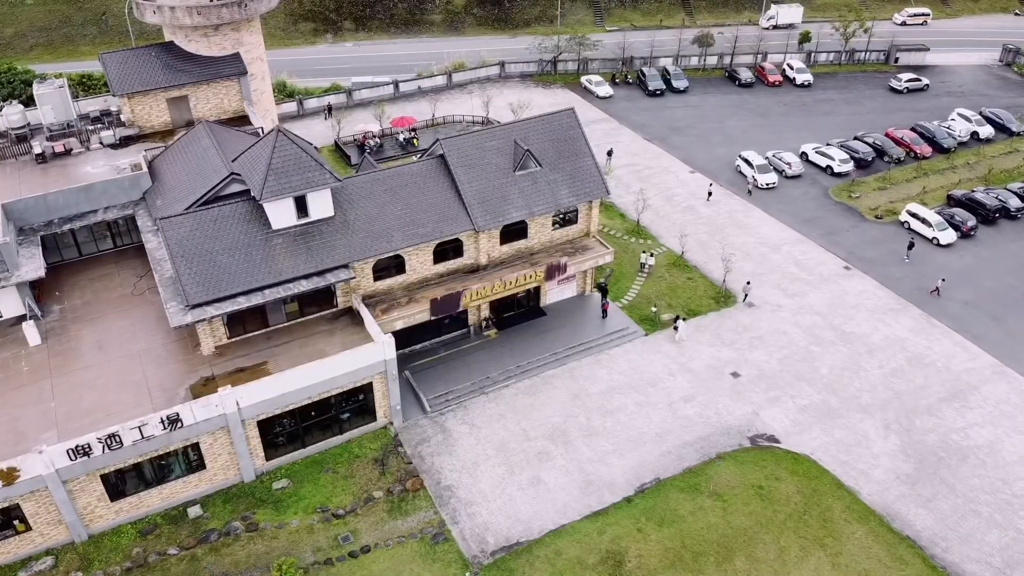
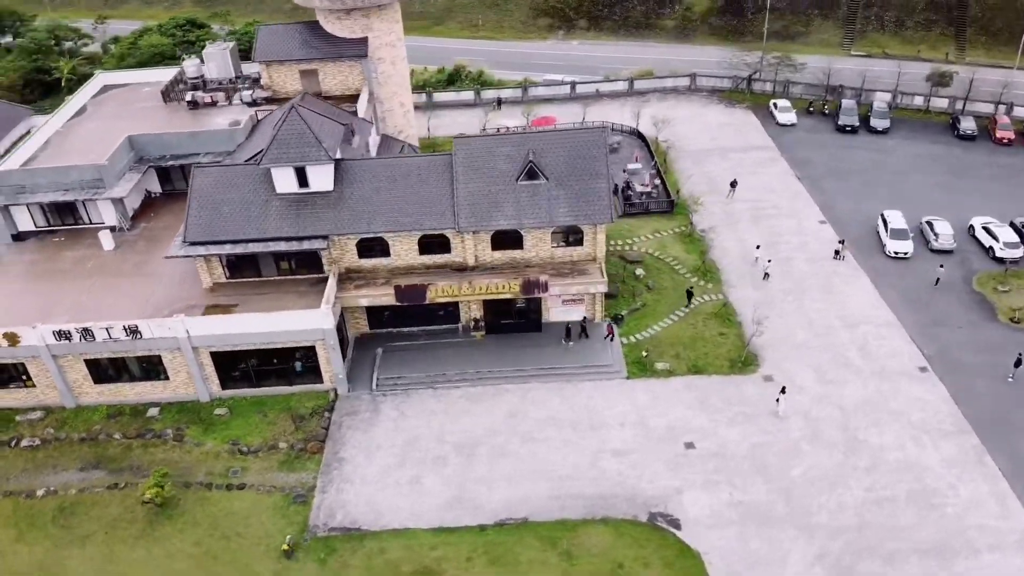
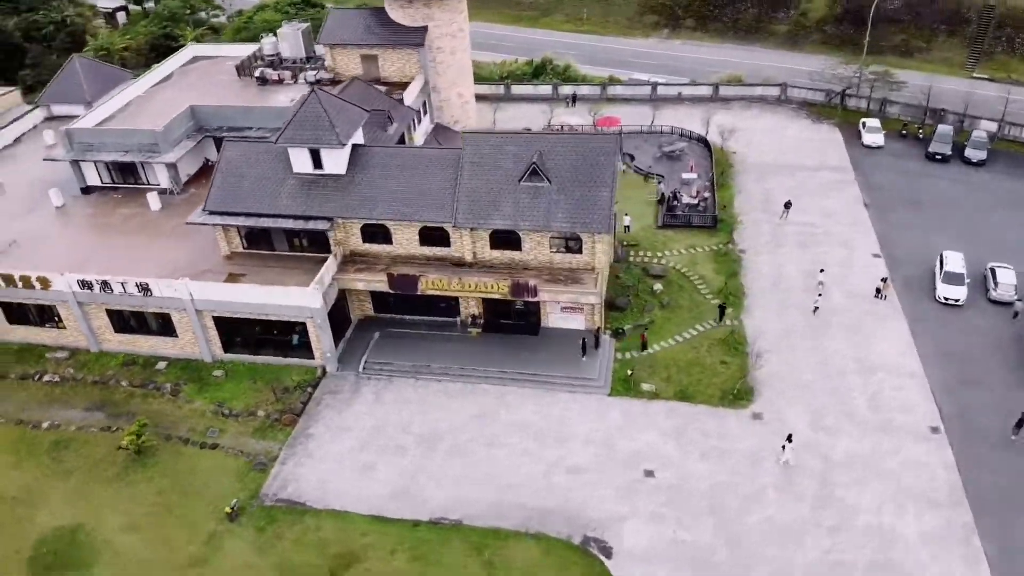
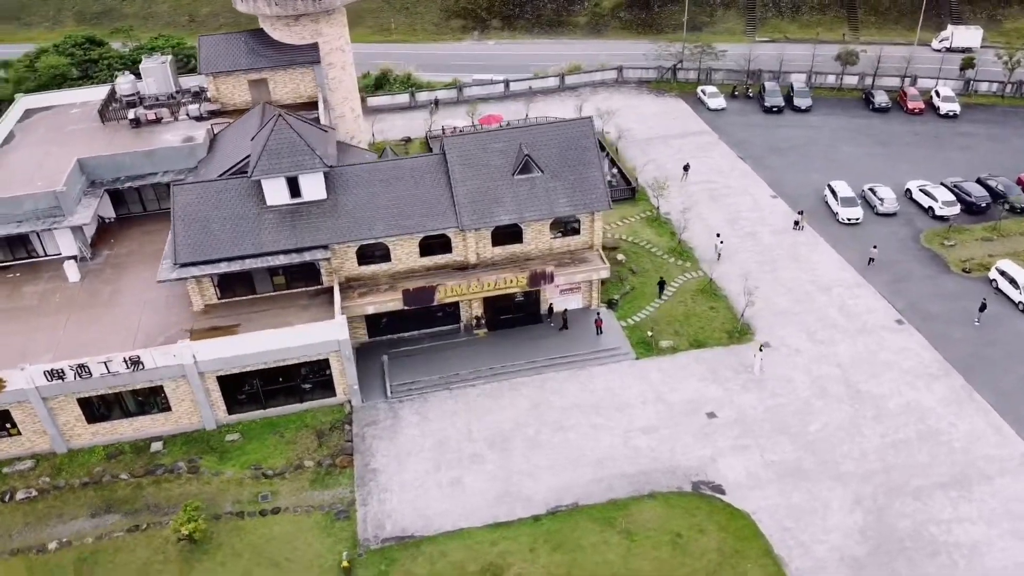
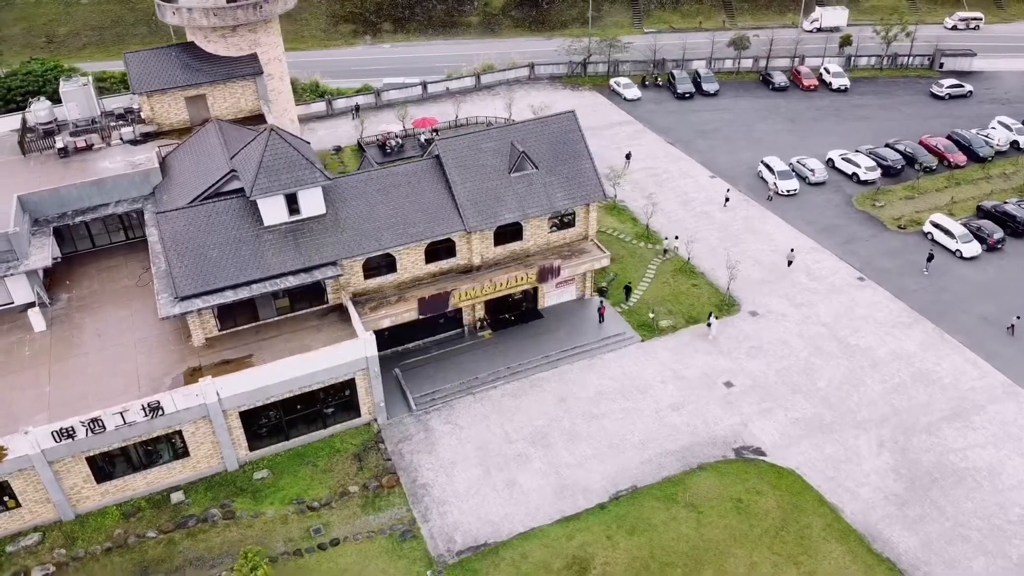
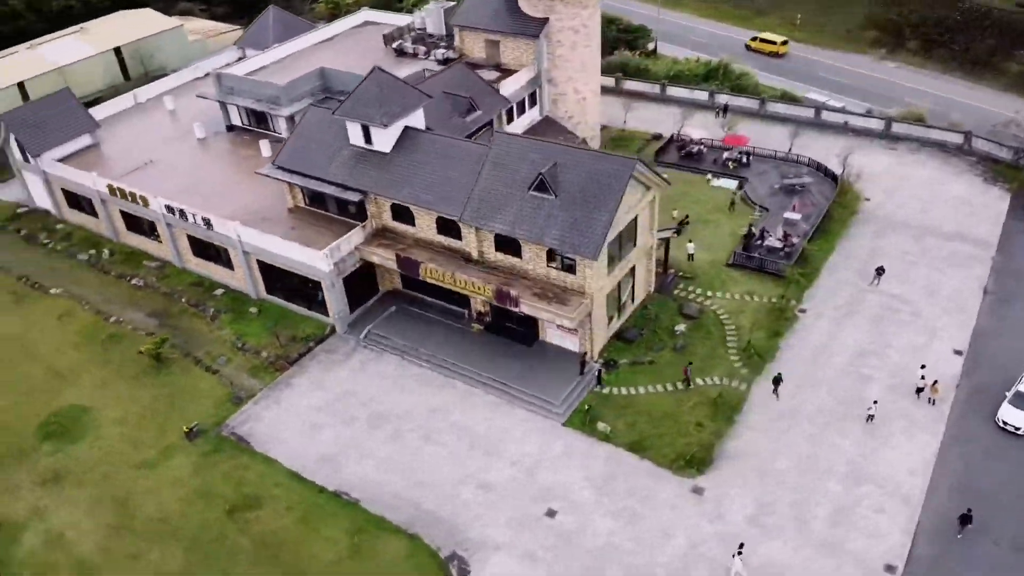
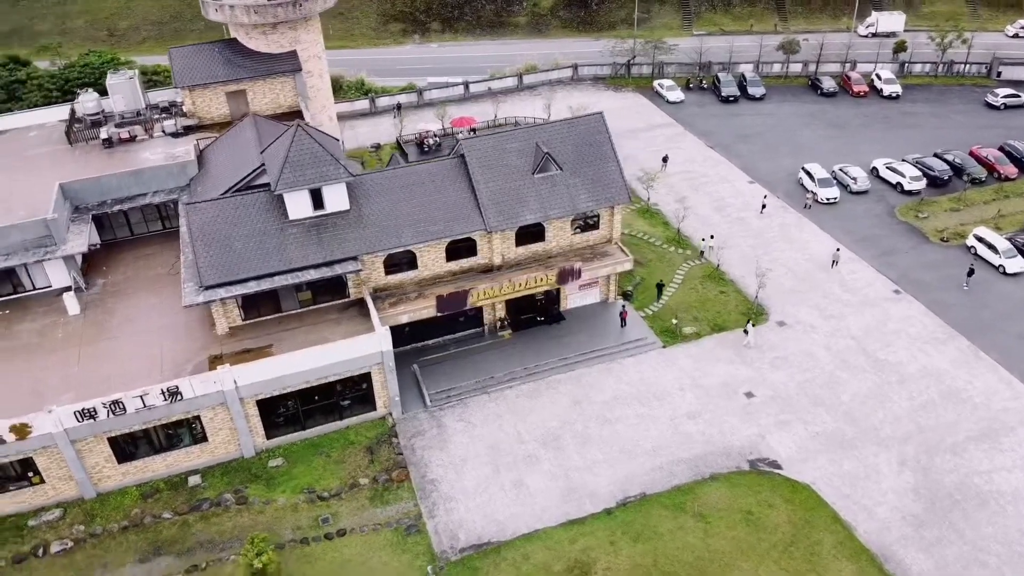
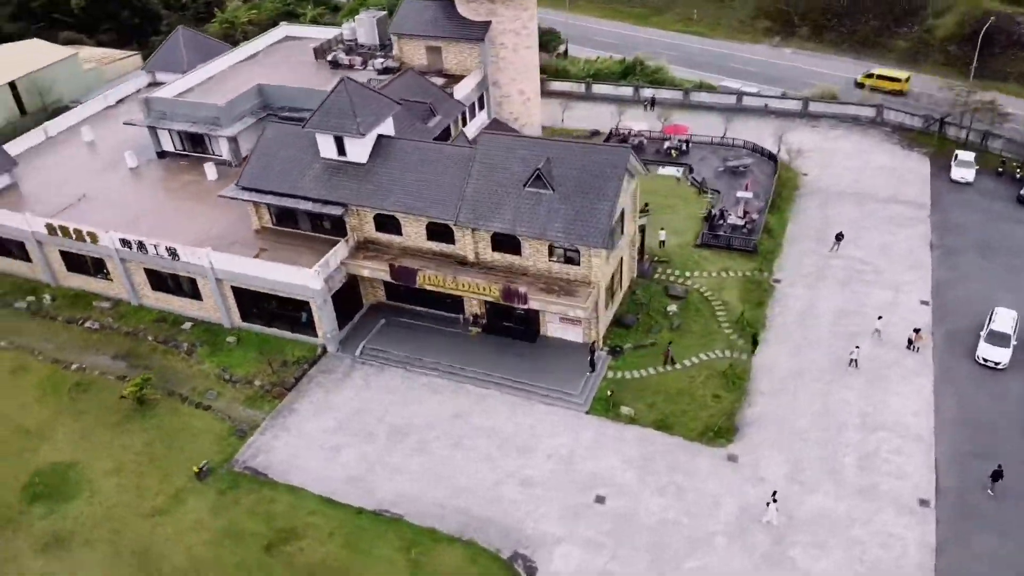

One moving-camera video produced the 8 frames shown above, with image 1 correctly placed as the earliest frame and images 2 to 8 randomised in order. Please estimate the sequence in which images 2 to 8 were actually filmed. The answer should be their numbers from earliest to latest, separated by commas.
5, 7, 4, 2, 3, 8, 6
